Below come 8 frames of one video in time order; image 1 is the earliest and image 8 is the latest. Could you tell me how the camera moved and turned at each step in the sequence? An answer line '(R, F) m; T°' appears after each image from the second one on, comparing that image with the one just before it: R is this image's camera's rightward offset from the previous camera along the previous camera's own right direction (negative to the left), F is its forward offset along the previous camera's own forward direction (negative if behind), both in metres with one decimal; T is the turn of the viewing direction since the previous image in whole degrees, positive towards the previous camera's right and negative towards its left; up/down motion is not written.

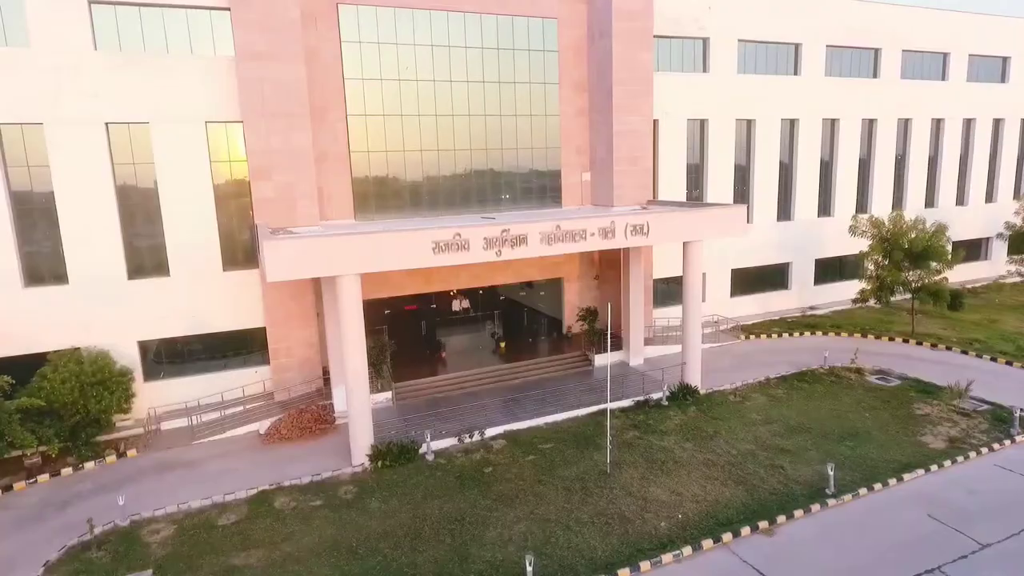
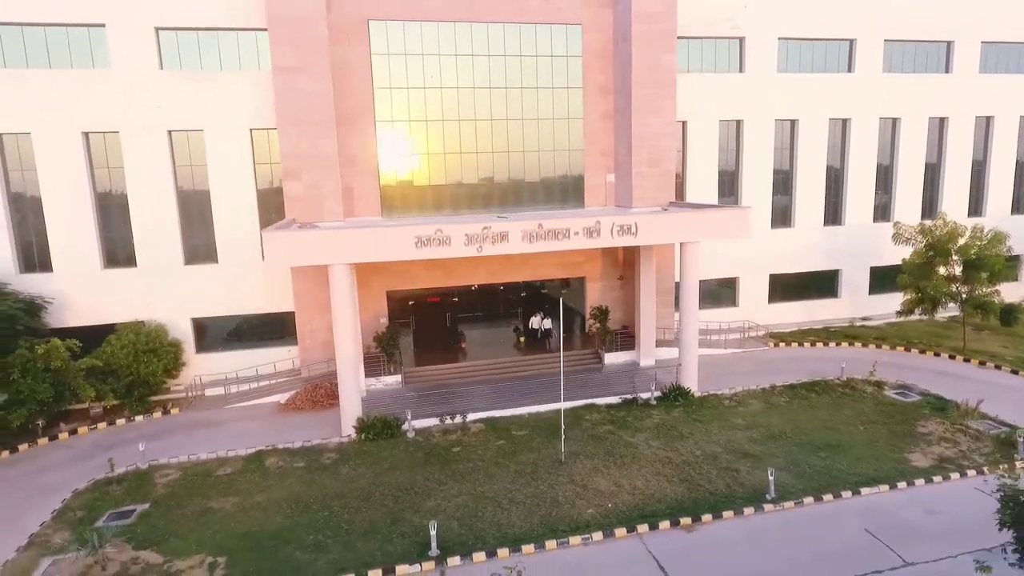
(+3.3, -0.6) m; -11°
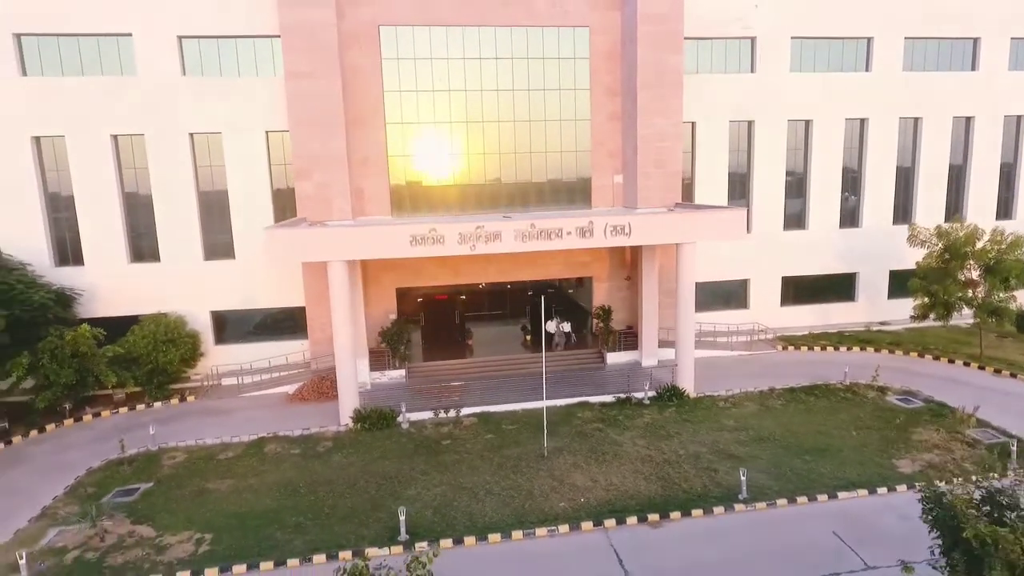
(+1.3, -0.3) m; -4°
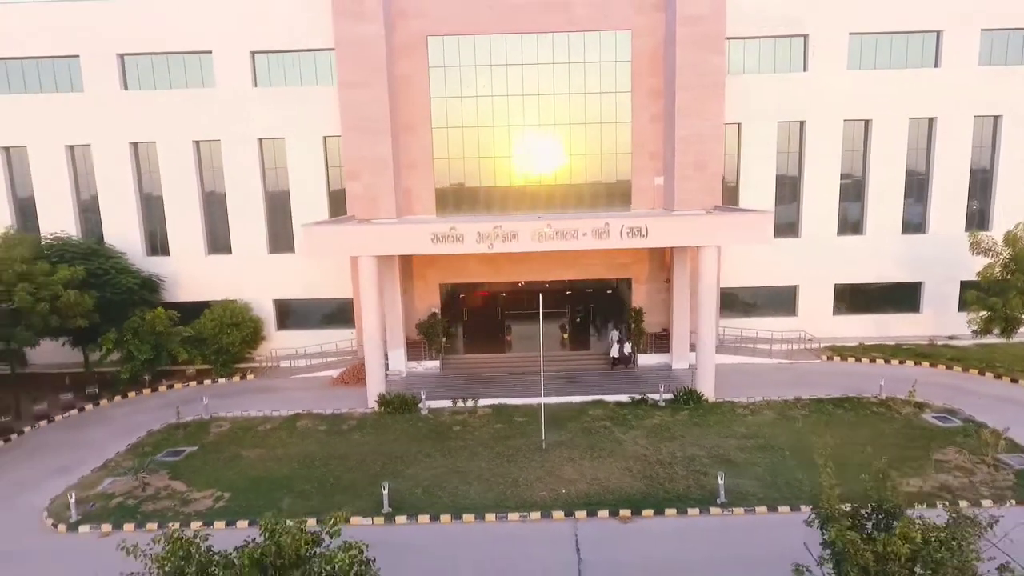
(+2.2, -0.5) m; -9°
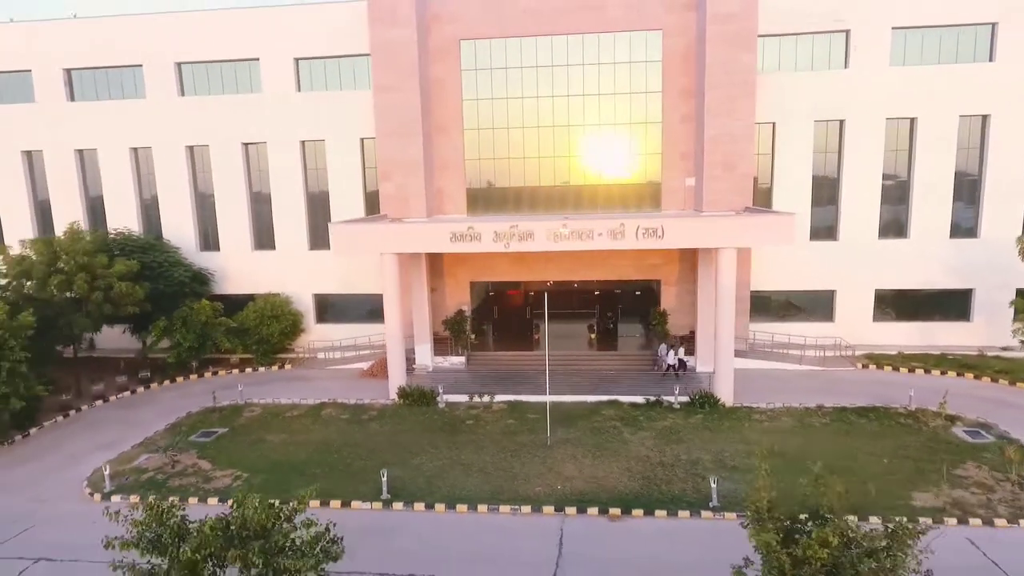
(+1.3, -0.2) m; -6°
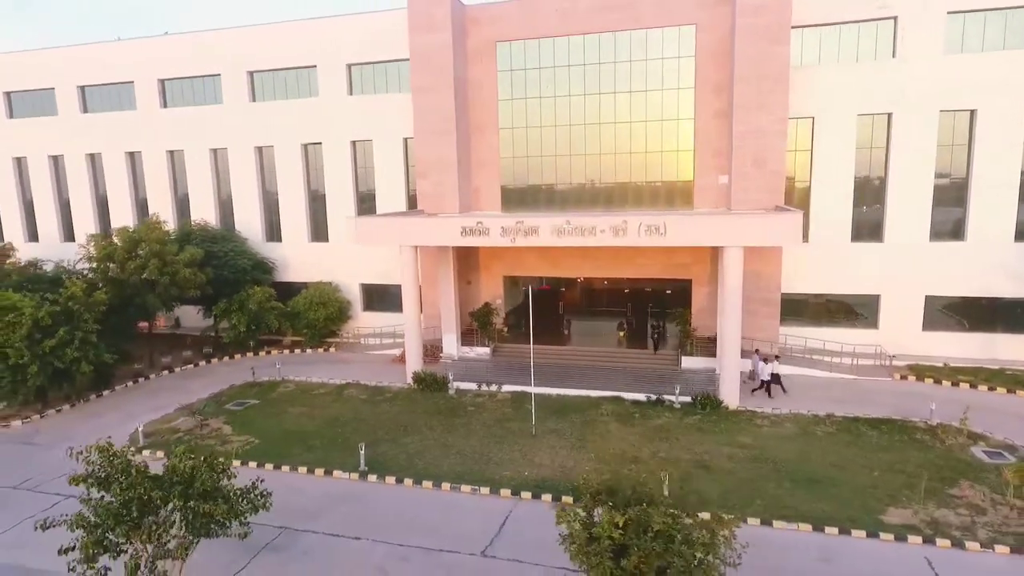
(+2.8, -0.3) m; -10°
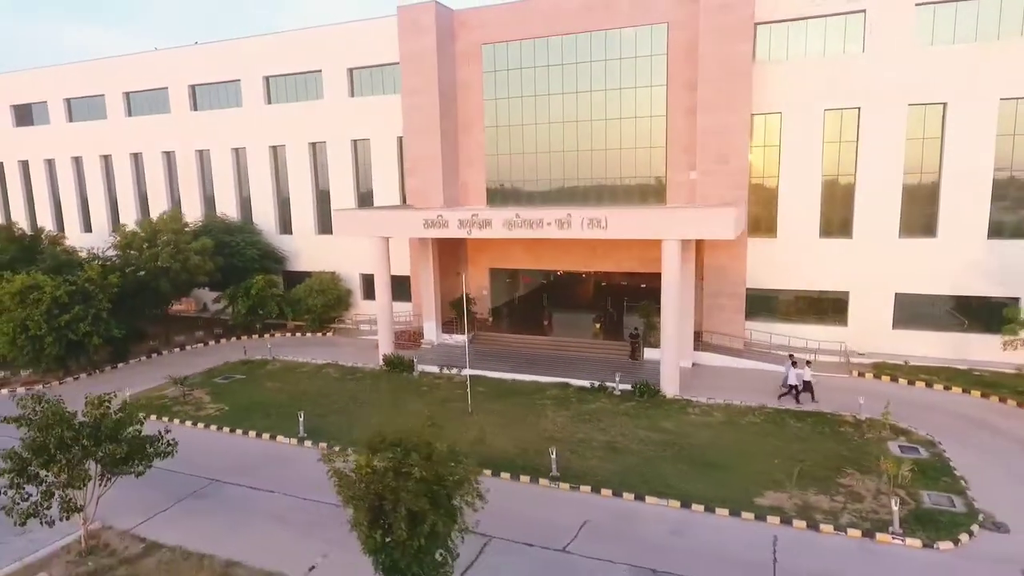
(+3.3, -0.8) m; -6°
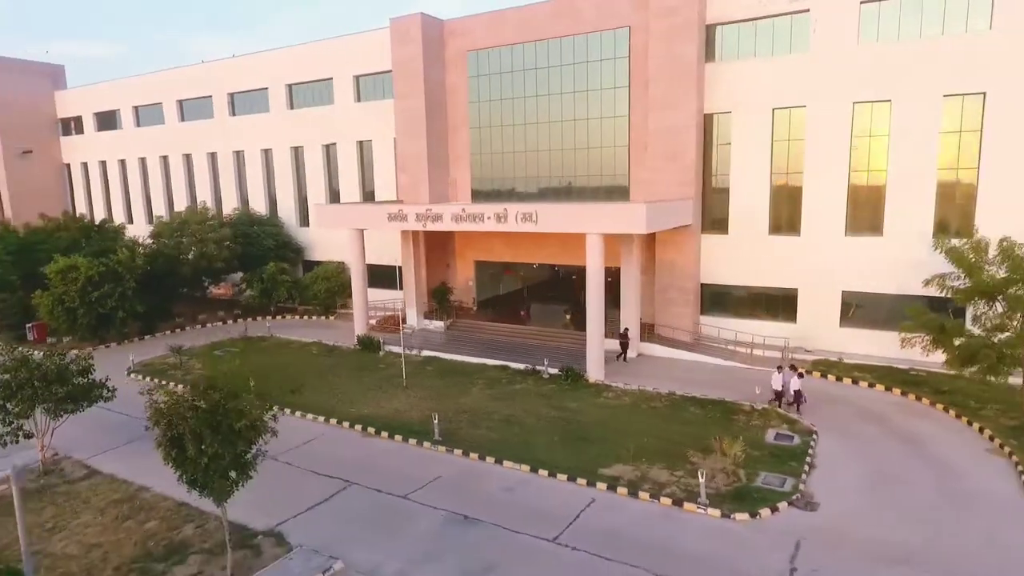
(+4.4, -1.2) m; -8°
